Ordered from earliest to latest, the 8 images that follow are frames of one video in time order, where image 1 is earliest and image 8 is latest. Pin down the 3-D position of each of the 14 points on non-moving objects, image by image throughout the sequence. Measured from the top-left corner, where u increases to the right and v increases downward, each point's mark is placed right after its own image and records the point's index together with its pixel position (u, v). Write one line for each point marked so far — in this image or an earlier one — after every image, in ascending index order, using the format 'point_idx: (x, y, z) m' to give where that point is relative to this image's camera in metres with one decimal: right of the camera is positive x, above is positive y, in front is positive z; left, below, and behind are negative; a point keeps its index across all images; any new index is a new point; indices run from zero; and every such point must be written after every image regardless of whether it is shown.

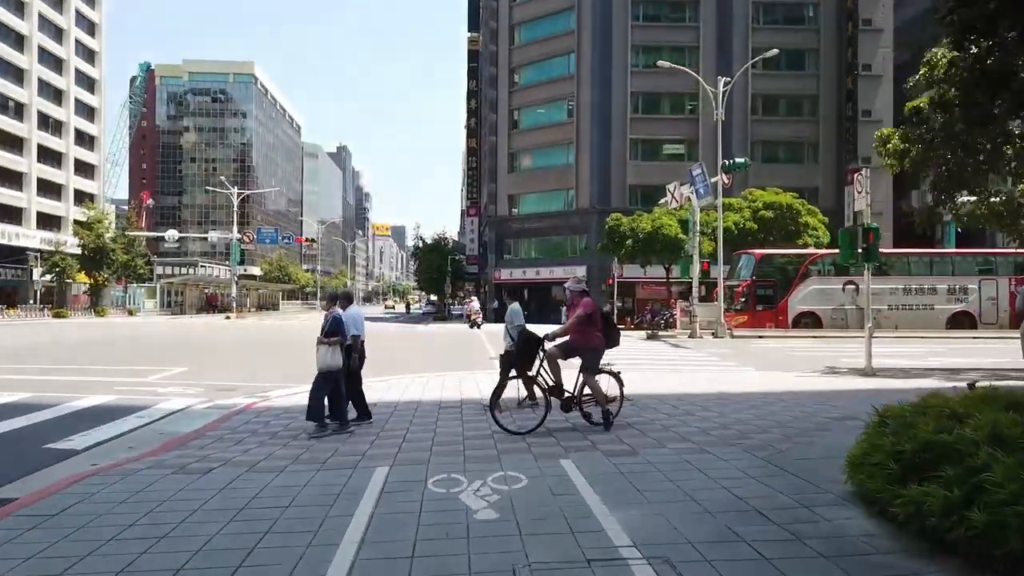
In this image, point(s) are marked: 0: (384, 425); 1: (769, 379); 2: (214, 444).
0: (-1.5, -1.6, +8.9) m
1: (+4.9, -1.7, +14.8) m
2: (-3.1, -1.6, +7.9) m
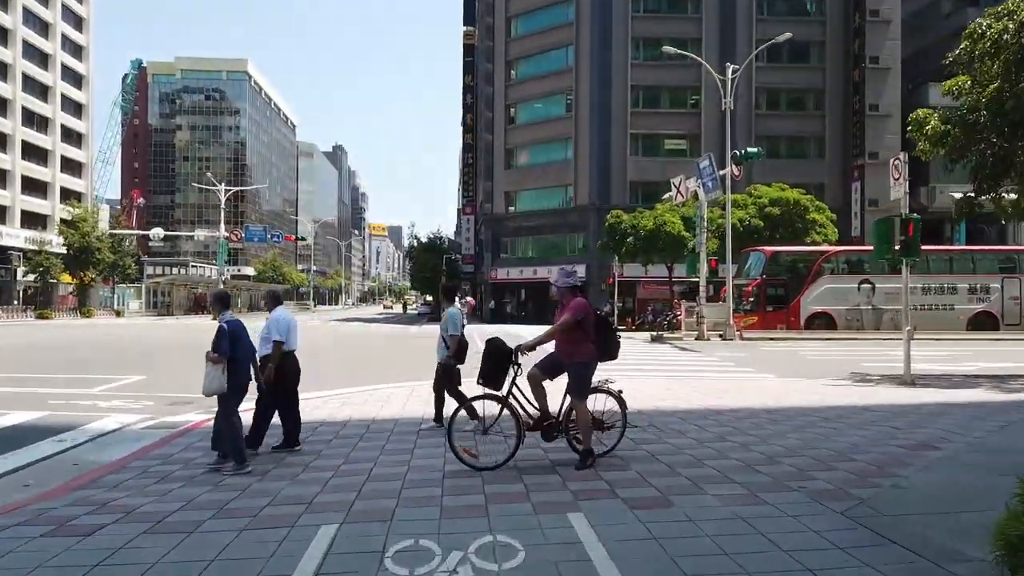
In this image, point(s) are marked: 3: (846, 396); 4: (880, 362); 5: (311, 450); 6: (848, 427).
0: (-1.5, -1.6, +7.3) m
1: (+4.9, -1.7, +13.2) m
2: (-3.1, -1.6, +6.3) m
3: (+4.8, -1.6, +11.2) m
4: (+9.1, -1.9, +19.2) m
5: (-1.9, -1.6, +7.5) m
6: (+3.5, -1.4, +8.0) m
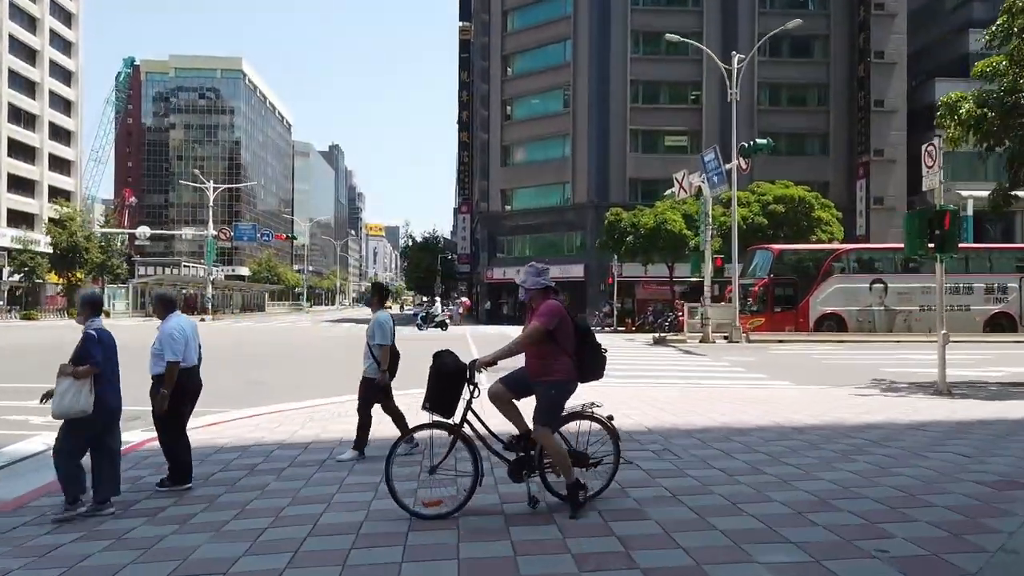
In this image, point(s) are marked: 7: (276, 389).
0: (-1.6, -1.6, +6.0) m
1: (+4.7, -1.7, +11.9) m
2: (-3.2, -1.6, +5.0) m
3: (+4.7, -1.6, +9.9) m
4: (+9.0, -1.9, +17.9) m
5: (-2.0, -1.6, +6.2) m
6: (+3.4, -1.4, +6.7) m
7: (-4.6, -2.0, +15.0) m
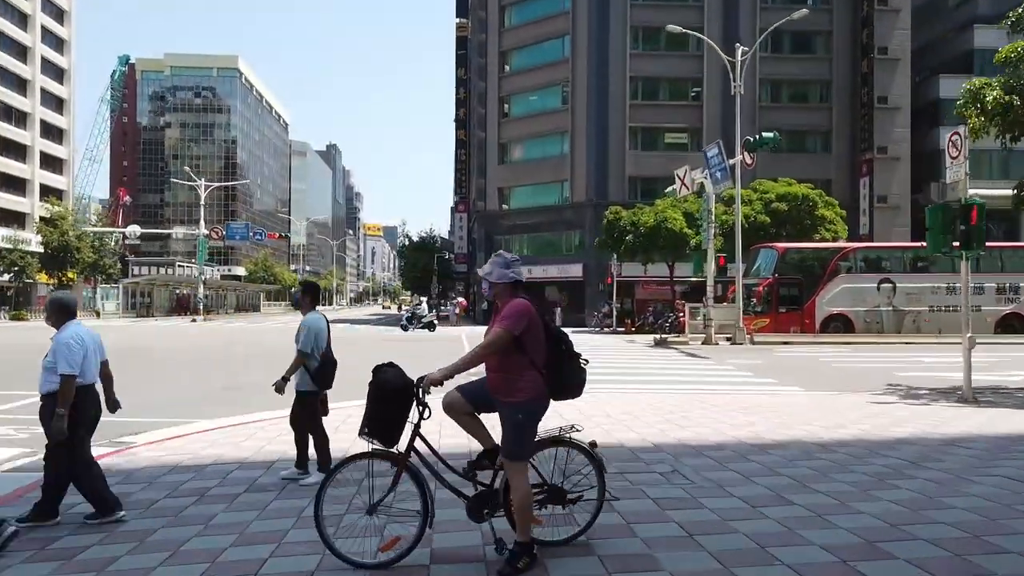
0: (-1.7, -1.6, +5.1) m
1: (+4.6, -1.7, +11.1) m
2: (-3.3, -1.6, +4.2) m
3: (+4.6, -1.6, +9.1) m
4: (+8.9, -1.8, +17.1) m
5: (-2.1, -1.6, +5.3) m
6: (+3.3, -1.4, +5.8) m
7: (-4.7, -2.0, +14.1) m
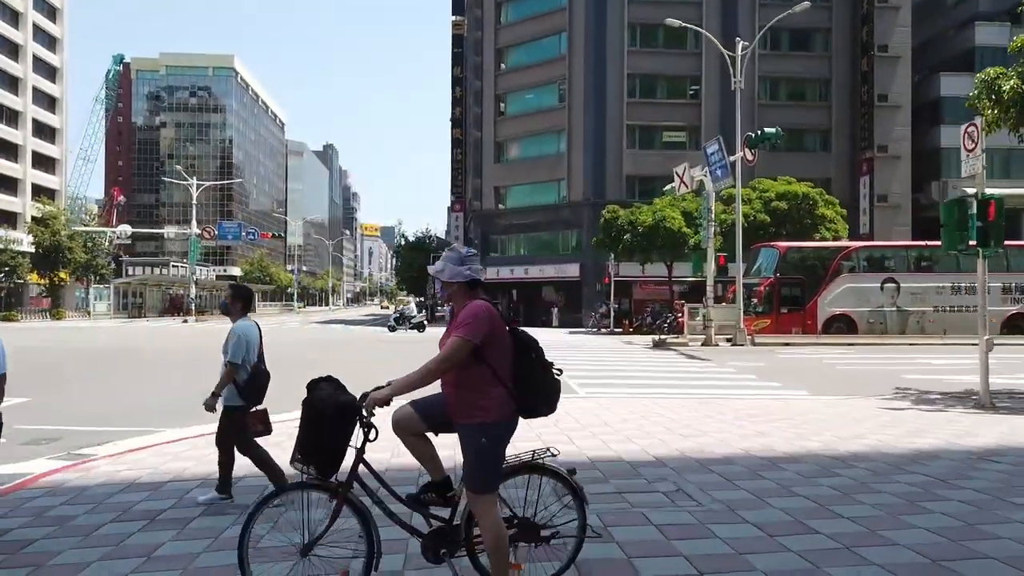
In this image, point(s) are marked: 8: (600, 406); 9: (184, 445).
0: (-1.8, -1.6, +4.5) m
1: (+4.5, -1.7, +10.5) m
2: (-3.4, -1.6, +3.5) m
3: (+4.5, -1.6, +8.5) m
4: (+8.8, -1.8, +16.5) m
5: (-2.2, -1.6, +4.7) m
6: (+3.2, -1.4, +5.2) m
7: (-4.8, -2.0, +13.5) m
8: (+1.3, -1.8, +11.5) m
9: (-3.6, -1.7, +8.4) m
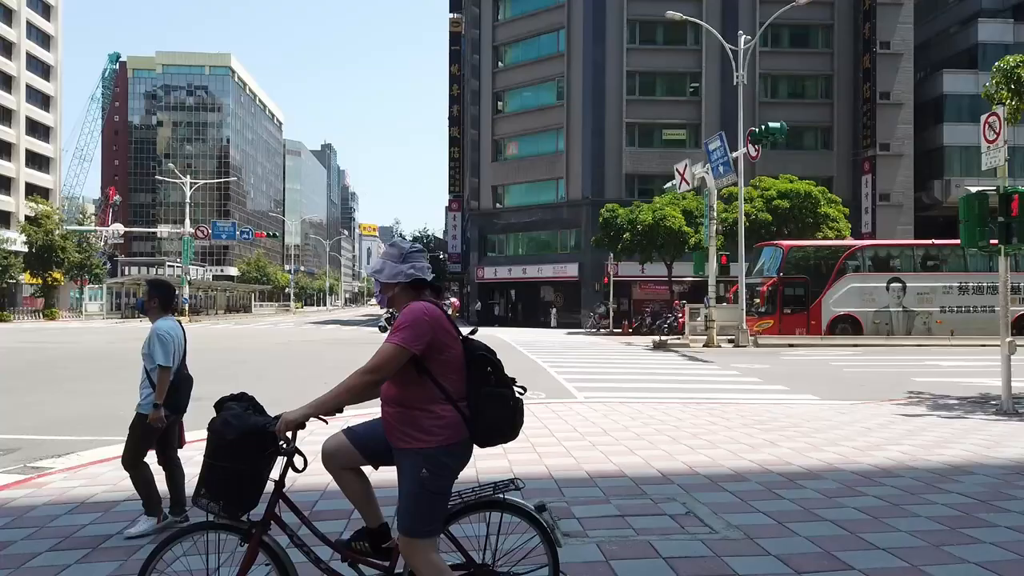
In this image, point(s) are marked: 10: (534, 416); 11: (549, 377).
0: (-1.9, -1.5, +3.9) m
1: (+4.5, -1.7, +9.9) m
2: (-3.4, -1.6, +2.9) m
3: (+4.4, -1.5, +7.9) m
4: (+8.7, -1.8, +15.9) m
5: (-2.3, -1.6, +4.1) m
6: (+3.1, -1.4, +4.7) m
7: (-4.9, -1.9, +12.9) m
8: (+1.2, -1.7, +10.9) m
9: (-3.6, -1.7, +7.8) m
10: (+0.3, -1.7, +10.3) m
11: (+0.8, -1.9, +16.1) m
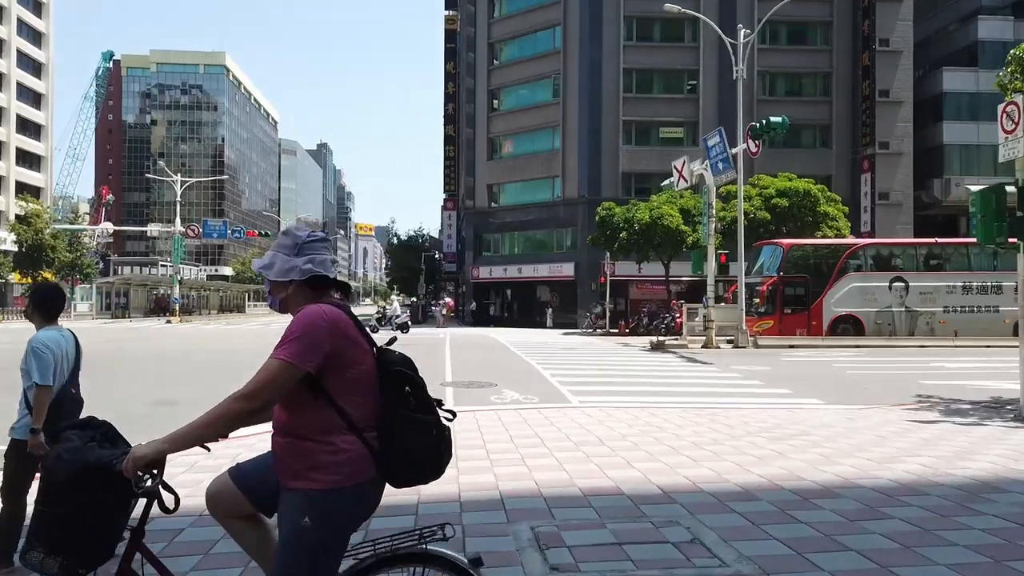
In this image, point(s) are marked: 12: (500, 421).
0: (-2.0, -1.5, +3.3) m
1: (+4.3, -1.7, +9.3) m
2: (-3.5, -1.6, +2.4) m
3: (+4.3, -1.5, +7.3) m
4: (+8.5, -1.8, +15.4) m
5: (-2.4, -1.6, +3.5) m
6: (+3.0, -1.4, +4.1) m
7: (-5.1, -1.9, +12.3) m
8: (+1.1, -1.7, +10.3) m
9: (-3.8, -1.7, +7.2) m
10: (+0.2, -1.7, +9.8) m
11: (+0.6, -1.8, +15.5) m
12: (-0.1, -1.7, +9.9) m
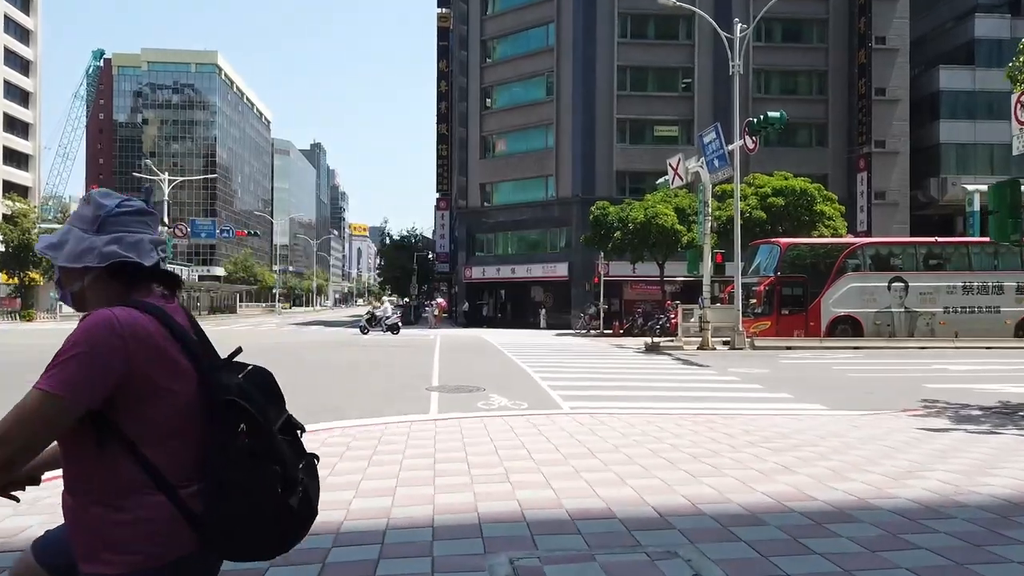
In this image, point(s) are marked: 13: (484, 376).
0: (-2.1, -1.5, +2.7) m
1: (+4.2, -1.7, +8.8) m
2: (-3.7, -1.6, +1.8) m
3: (+4.2, -1.5, +6.8) m
4: (+8.3, -1.8, +14.9) m
5: (-2.5, -1.6, +2.9) m
6: (+2.9, -1.4, +3.6) m
7: (-5.2, -1.9, +11.7) m
8: (+0.9, -1.7, +9.8) m
9: (-3.9, -1.7, +6.6) m
10: (0.0, -1.7, +9.2) m
11: (+0.4, -1.8, +14.9) m
12: (-0.3, -1.7, +9.3) m
13: (-0.6, -1.9, +16.2) m
